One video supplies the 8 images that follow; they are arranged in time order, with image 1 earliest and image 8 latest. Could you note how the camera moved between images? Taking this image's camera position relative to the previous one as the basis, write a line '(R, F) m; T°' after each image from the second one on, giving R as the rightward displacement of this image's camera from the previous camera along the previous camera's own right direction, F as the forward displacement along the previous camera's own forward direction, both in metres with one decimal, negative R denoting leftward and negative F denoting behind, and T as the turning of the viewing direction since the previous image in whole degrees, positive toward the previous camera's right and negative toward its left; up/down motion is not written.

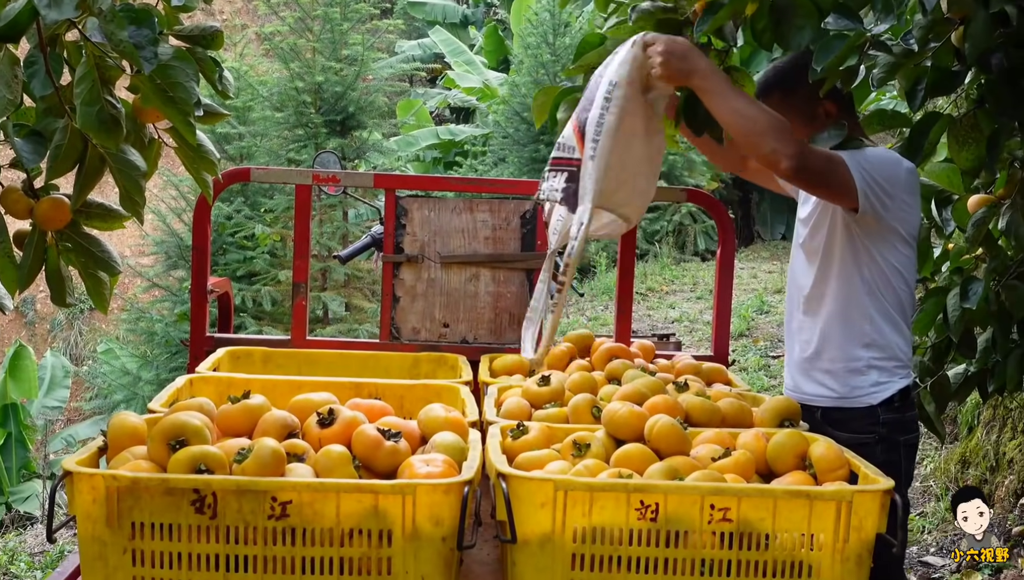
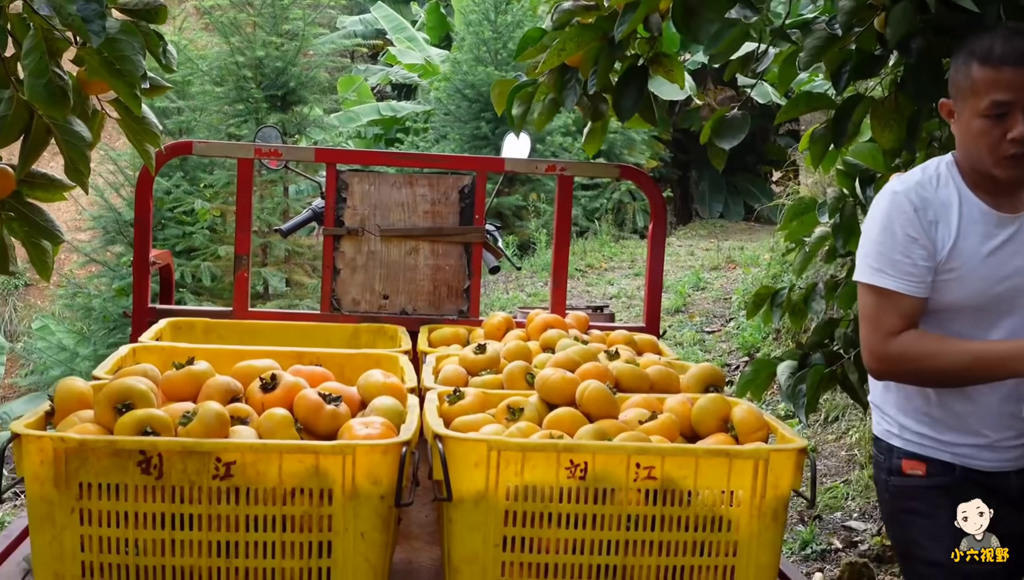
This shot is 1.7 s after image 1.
(0.0, -0.1) m; +3°
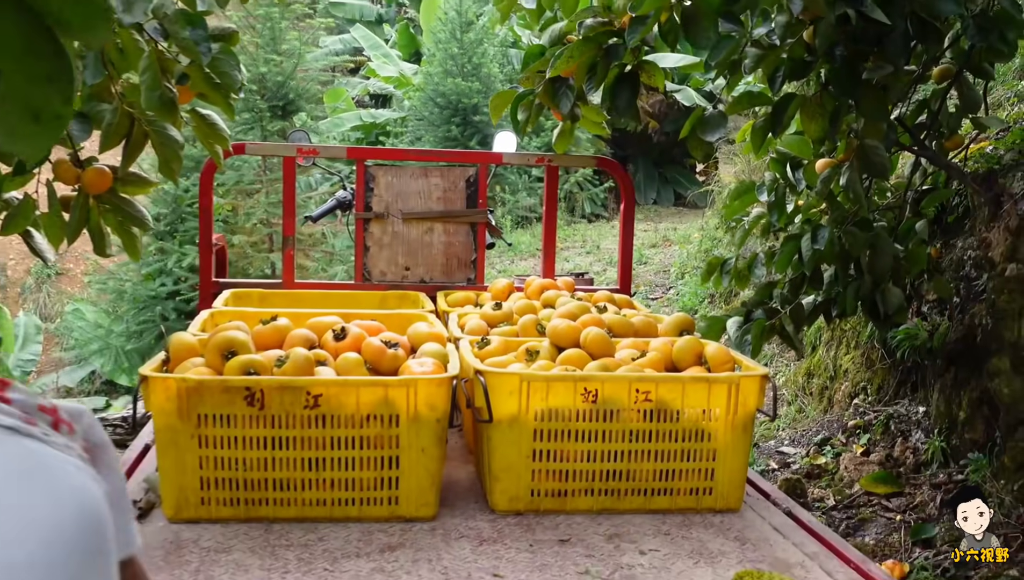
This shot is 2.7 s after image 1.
(-0.2, -0.4) m; +3°
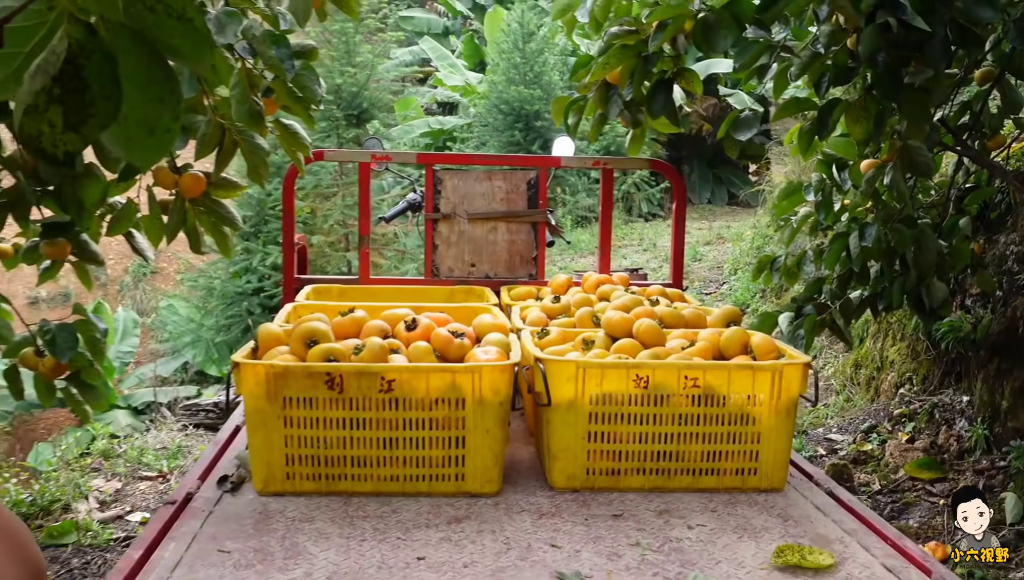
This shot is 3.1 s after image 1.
(0.0, -0.2) m; -4°
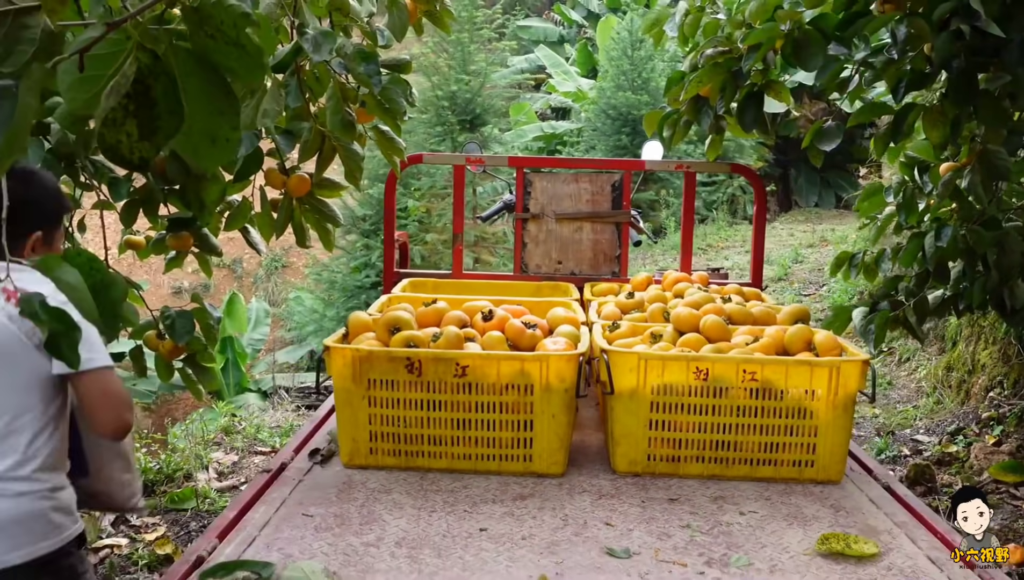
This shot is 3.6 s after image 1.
(+0.1, -0.2) m; -7°
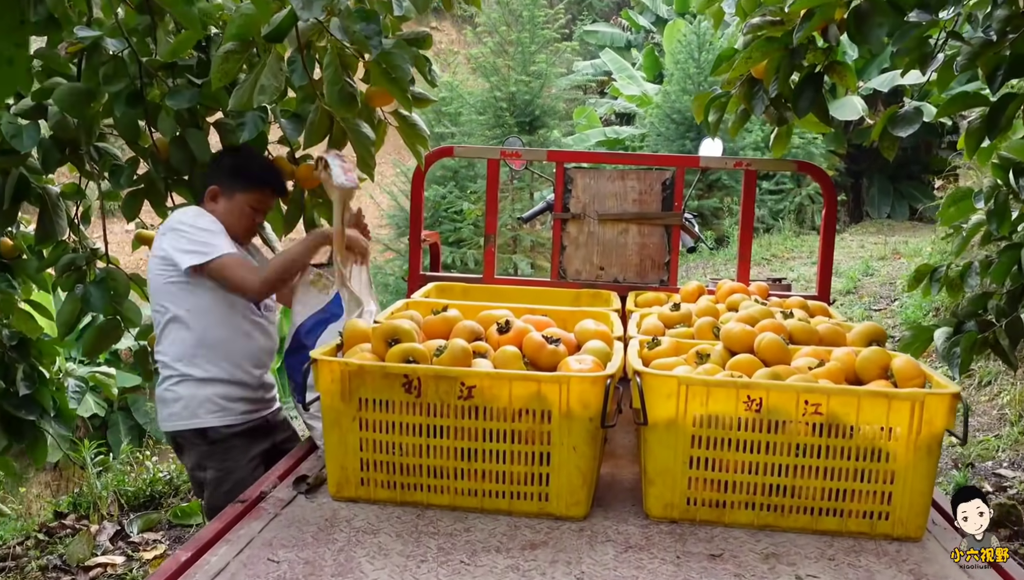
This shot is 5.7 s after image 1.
(+0.1, +0.4) m; -4°
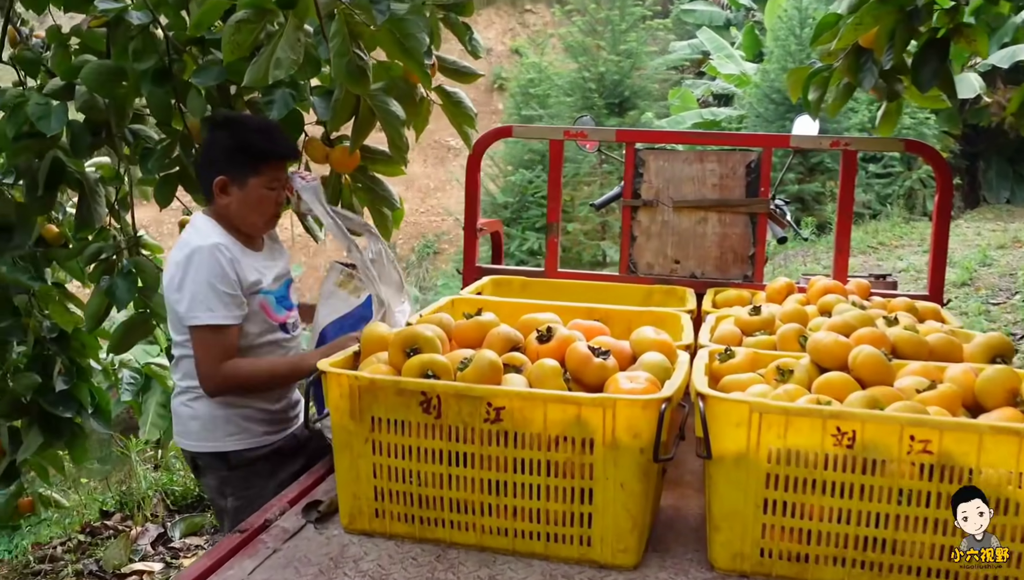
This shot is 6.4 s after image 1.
(+0.1, +0.3) m; -6°
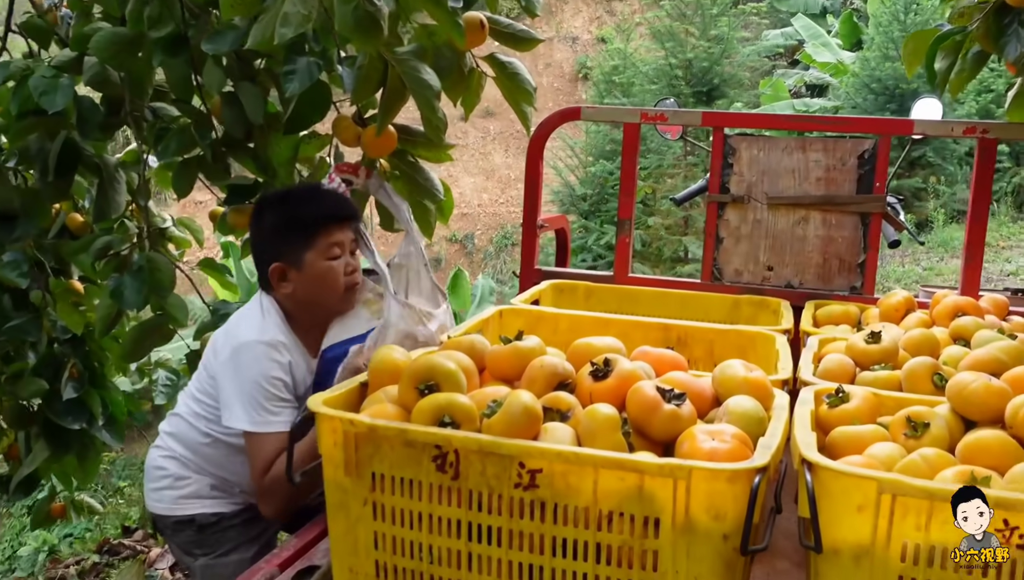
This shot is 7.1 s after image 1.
(0.0, +0.4) m; -5°
